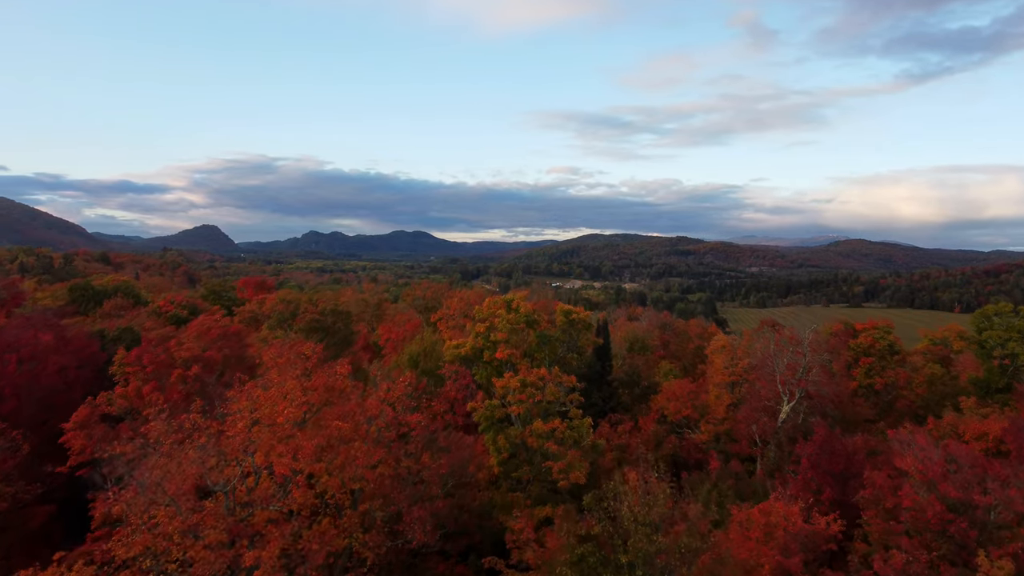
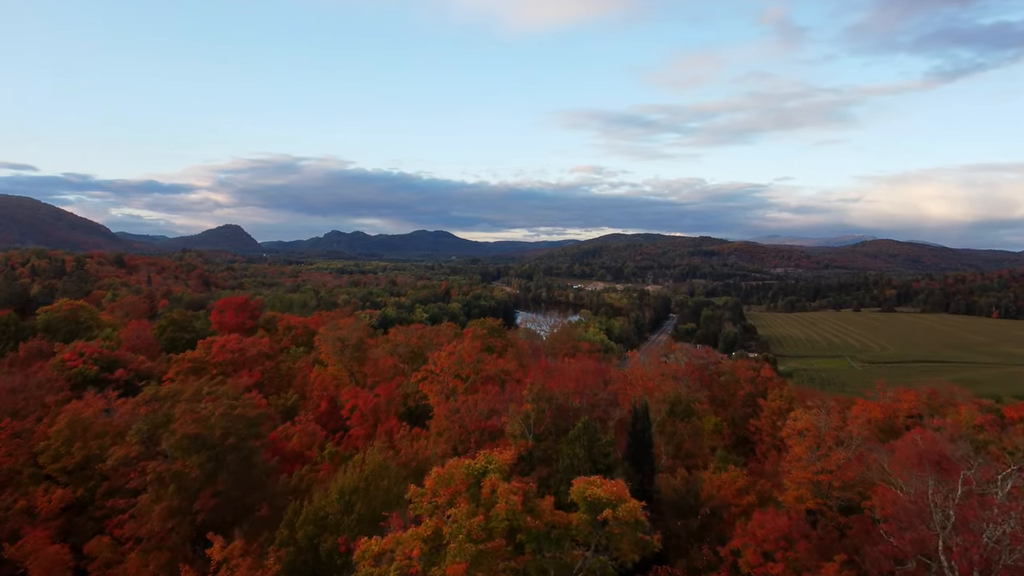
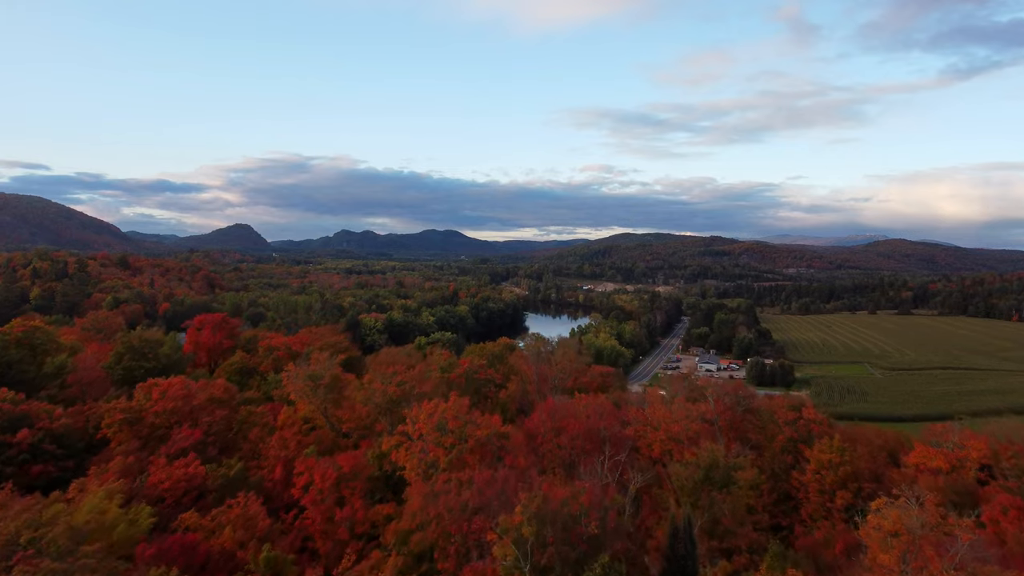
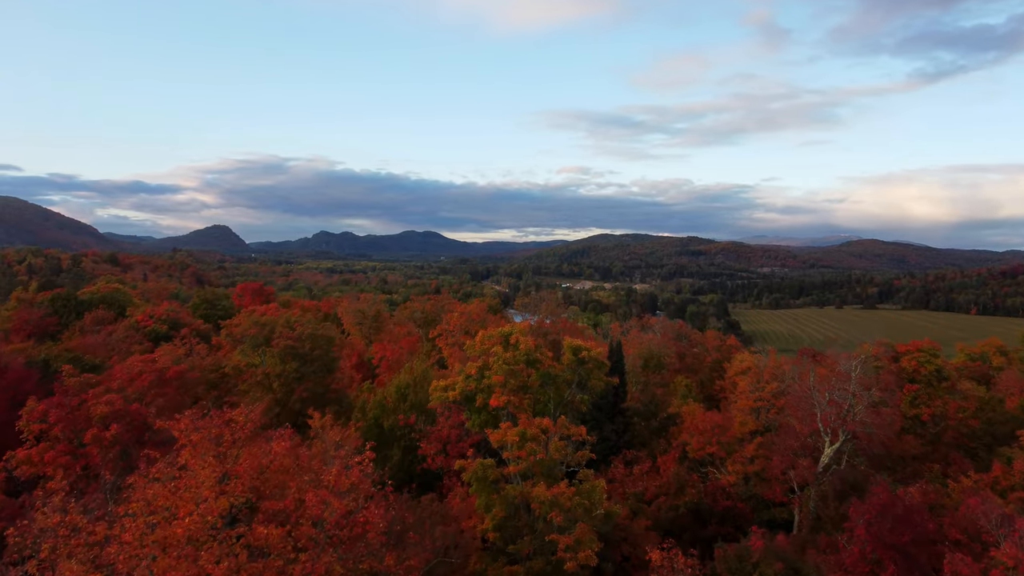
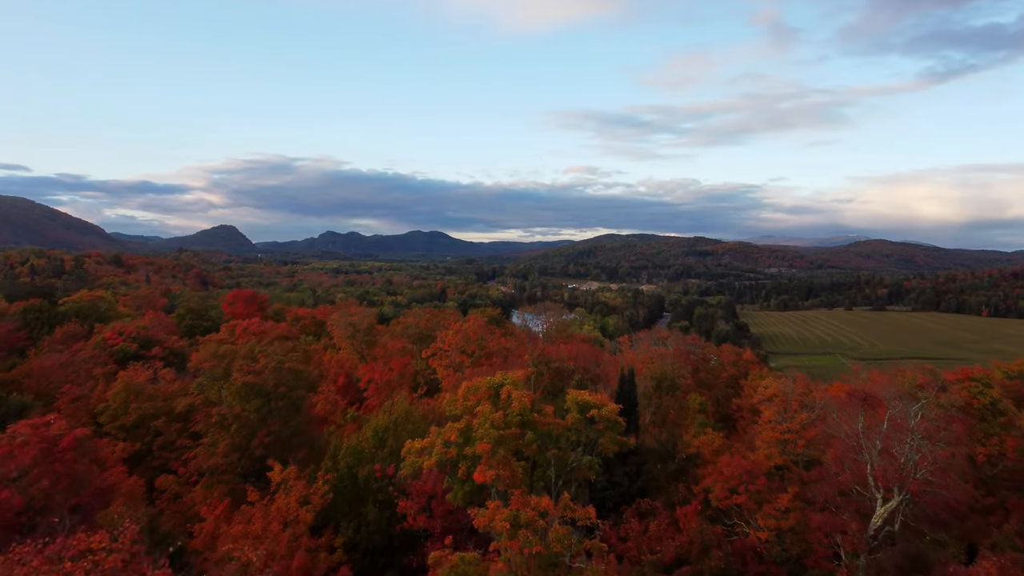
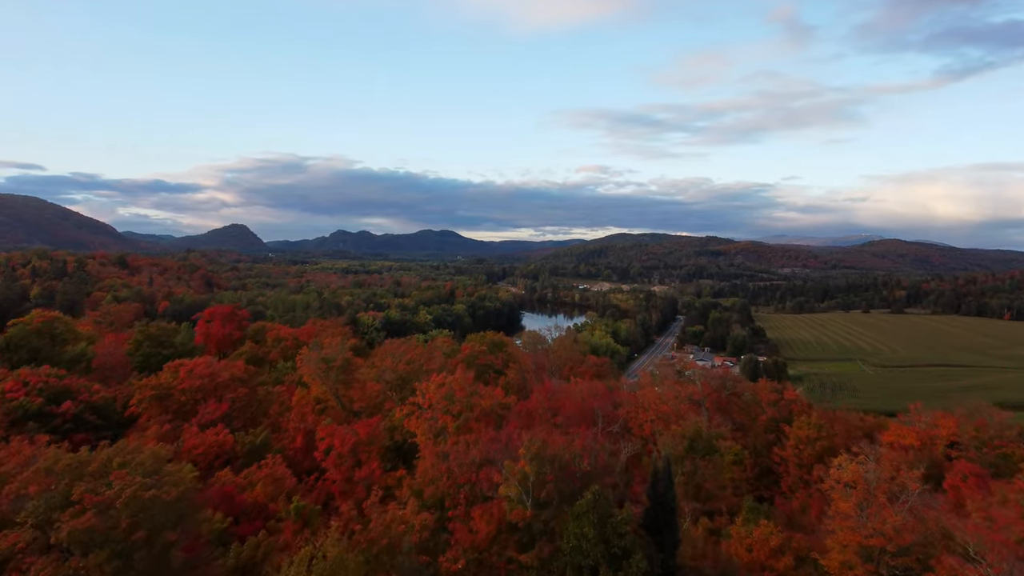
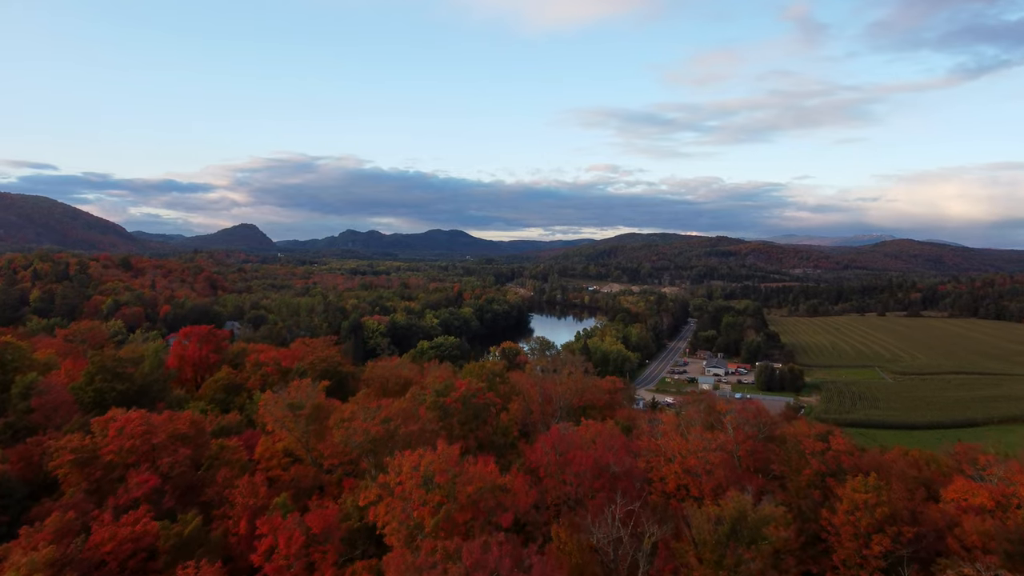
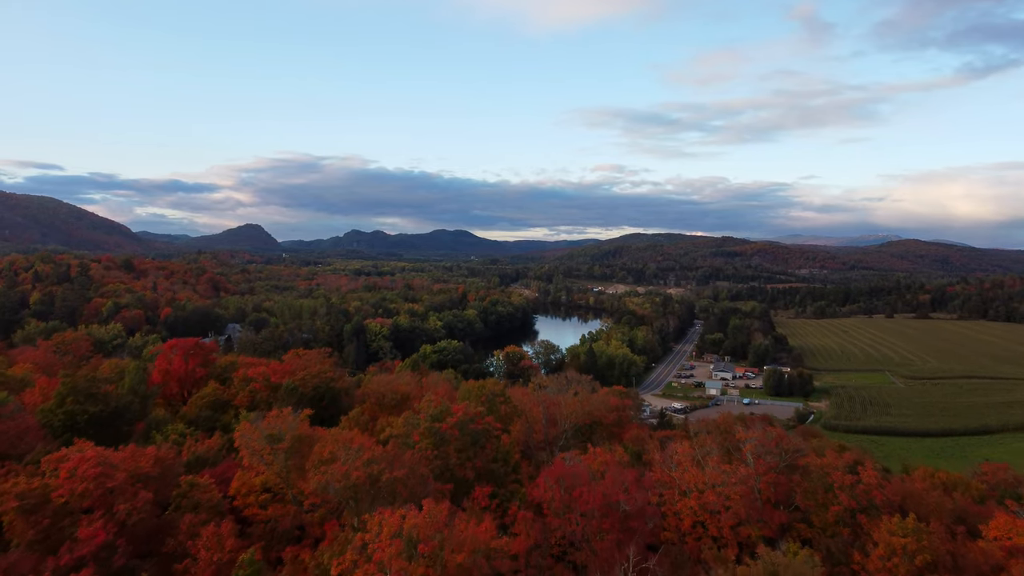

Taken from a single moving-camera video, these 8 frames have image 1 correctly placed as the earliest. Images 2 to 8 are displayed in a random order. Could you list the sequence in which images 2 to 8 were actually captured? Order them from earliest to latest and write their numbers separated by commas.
4, 5, 2, 6, 3, 7, 8
